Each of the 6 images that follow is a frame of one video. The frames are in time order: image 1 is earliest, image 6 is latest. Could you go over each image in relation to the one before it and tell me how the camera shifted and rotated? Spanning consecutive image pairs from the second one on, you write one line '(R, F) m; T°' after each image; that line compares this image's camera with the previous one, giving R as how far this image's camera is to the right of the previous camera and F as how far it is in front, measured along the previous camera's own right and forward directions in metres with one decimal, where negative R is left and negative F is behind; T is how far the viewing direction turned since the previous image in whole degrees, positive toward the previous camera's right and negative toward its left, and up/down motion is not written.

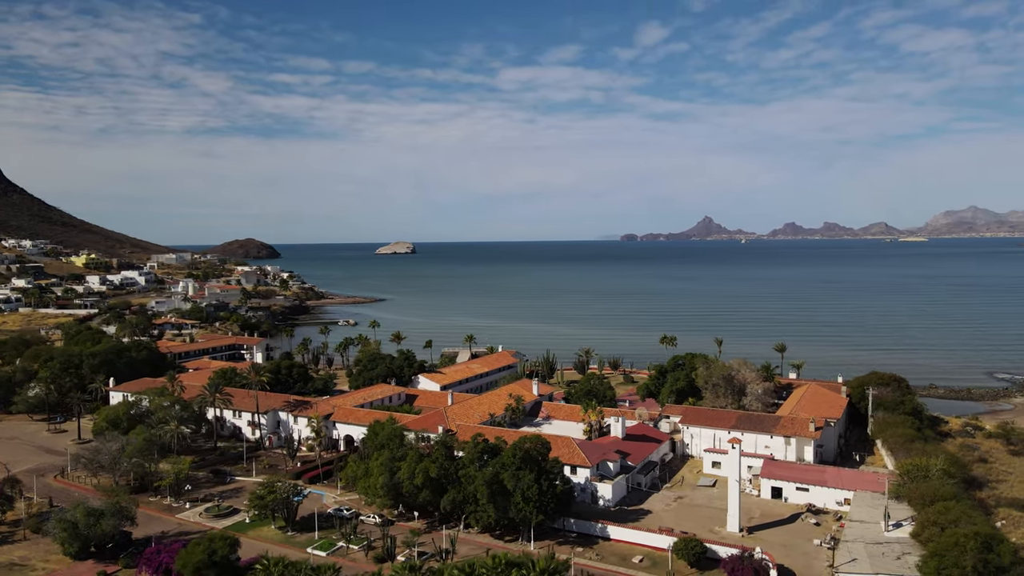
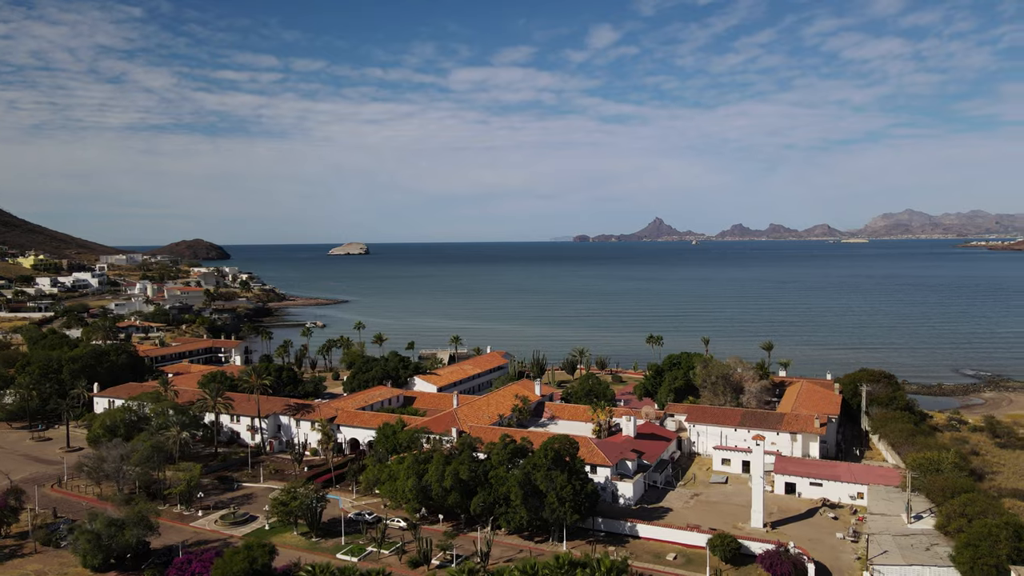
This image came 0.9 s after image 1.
(-3.4, +0.2) m; +4°
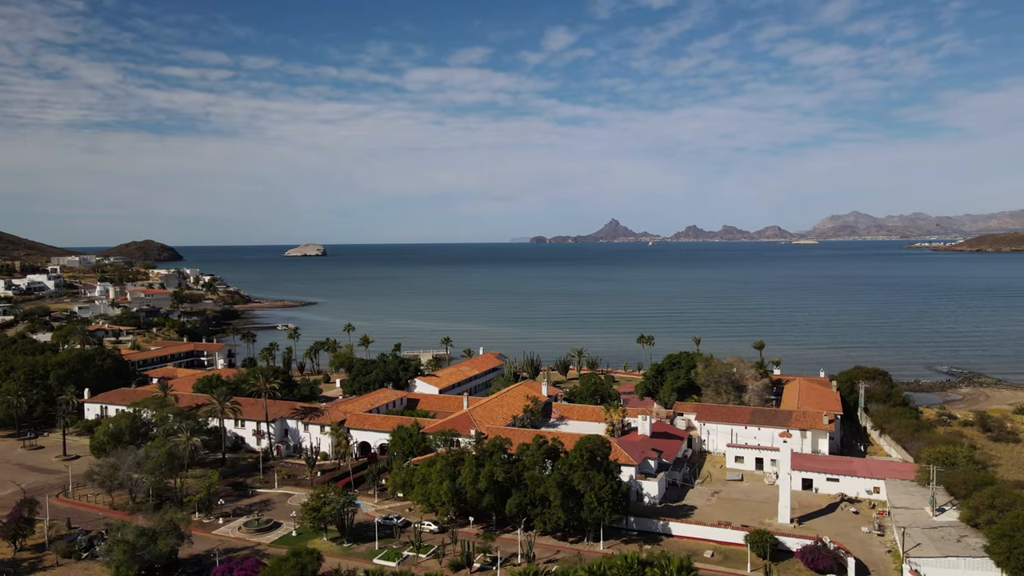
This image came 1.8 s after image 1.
(-3.4, +0.2) m; +3°
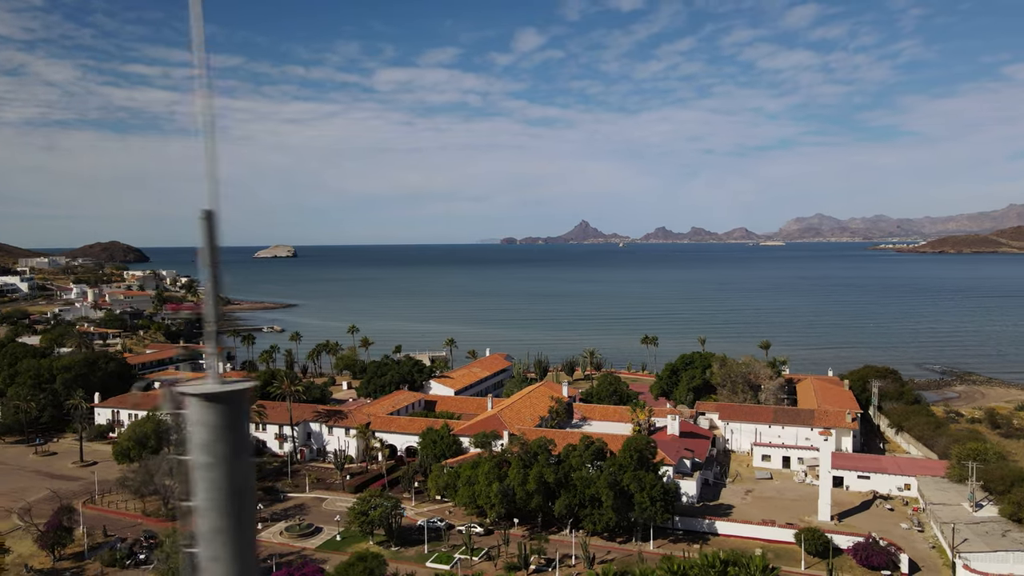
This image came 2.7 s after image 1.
(-3.4, +0.2) m; +2°
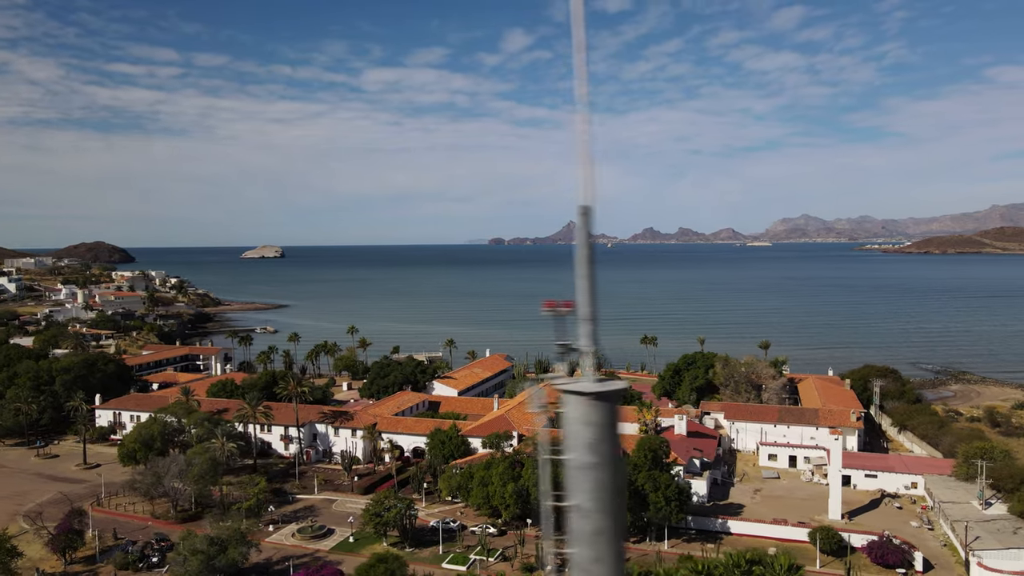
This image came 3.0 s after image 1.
(-1.1, 0.0) m; +1°
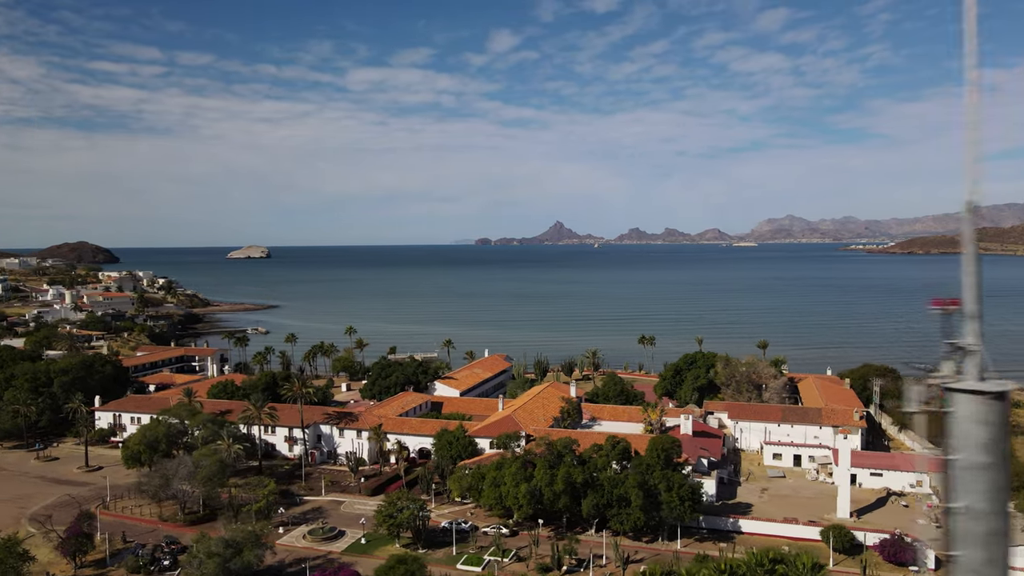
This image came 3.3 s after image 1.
(-1.1, 0.0) m; +1°
